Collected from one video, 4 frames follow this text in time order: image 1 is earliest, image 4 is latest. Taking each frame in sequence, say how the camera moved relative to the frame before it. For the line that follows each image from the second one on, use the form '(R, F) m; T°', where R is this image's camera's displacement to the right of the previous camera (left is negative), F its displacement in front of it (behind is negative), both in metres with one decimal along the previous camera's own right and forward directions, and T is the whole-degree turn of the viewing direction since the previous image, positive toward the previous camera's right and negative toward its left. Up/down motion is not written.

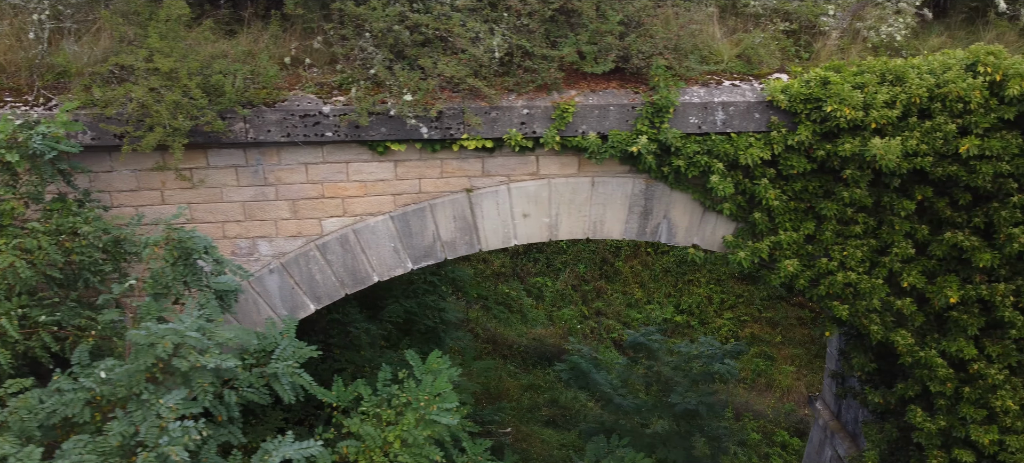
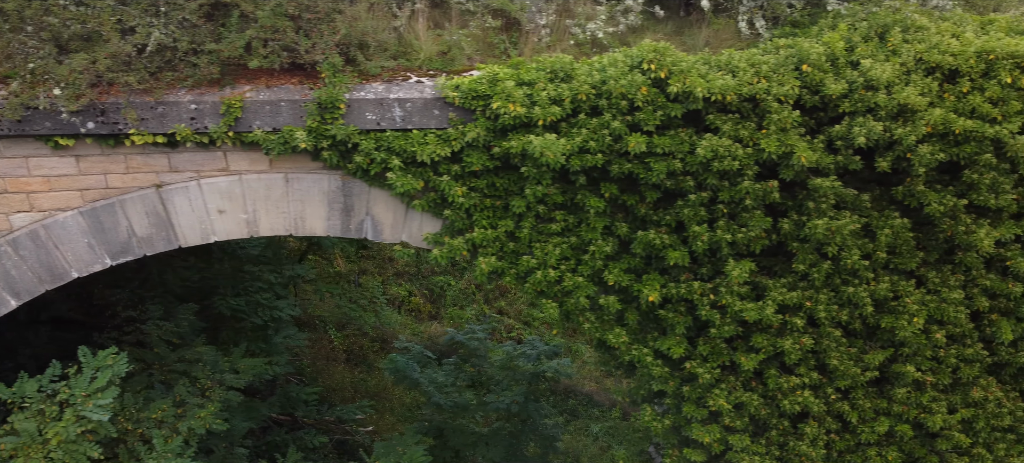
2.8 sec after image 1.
(+1.7, 0.0) m; 0°
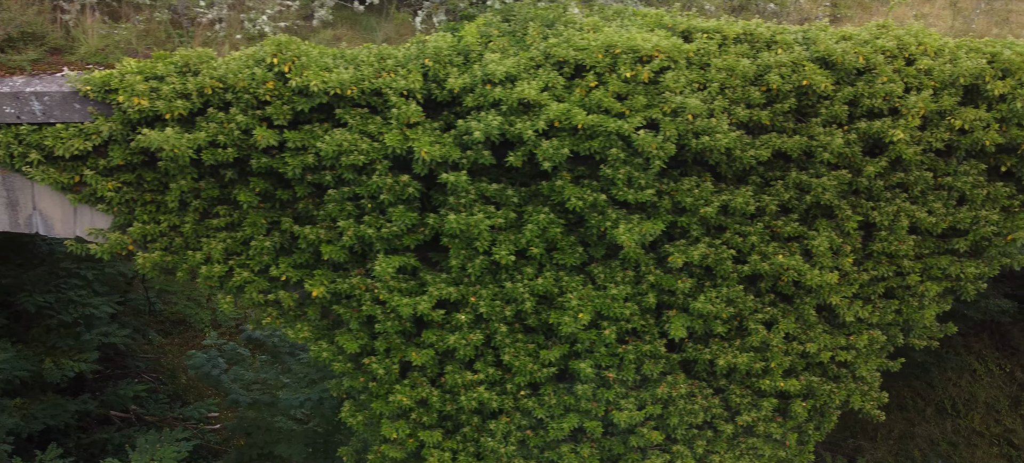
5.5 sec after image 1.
(+1.9, 0.0) m; 0°
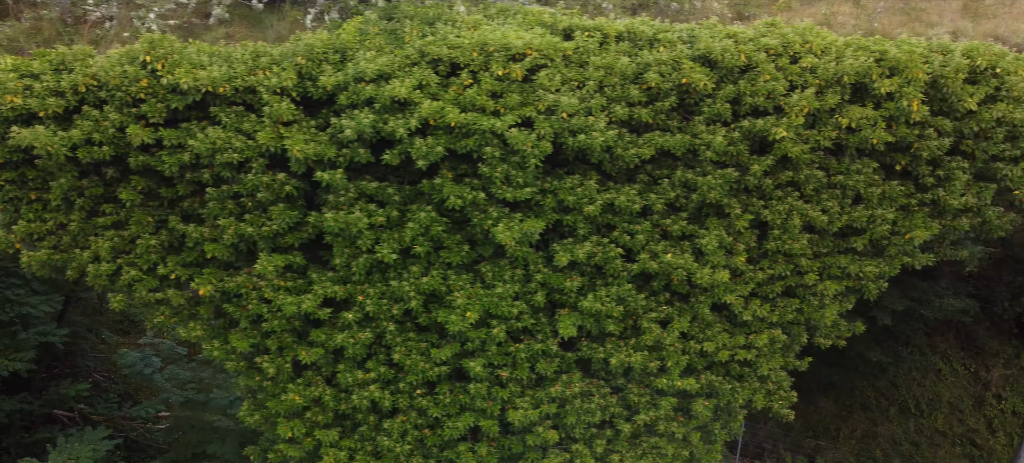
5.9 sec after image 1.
(+0.6, 0.0) m; 0°
